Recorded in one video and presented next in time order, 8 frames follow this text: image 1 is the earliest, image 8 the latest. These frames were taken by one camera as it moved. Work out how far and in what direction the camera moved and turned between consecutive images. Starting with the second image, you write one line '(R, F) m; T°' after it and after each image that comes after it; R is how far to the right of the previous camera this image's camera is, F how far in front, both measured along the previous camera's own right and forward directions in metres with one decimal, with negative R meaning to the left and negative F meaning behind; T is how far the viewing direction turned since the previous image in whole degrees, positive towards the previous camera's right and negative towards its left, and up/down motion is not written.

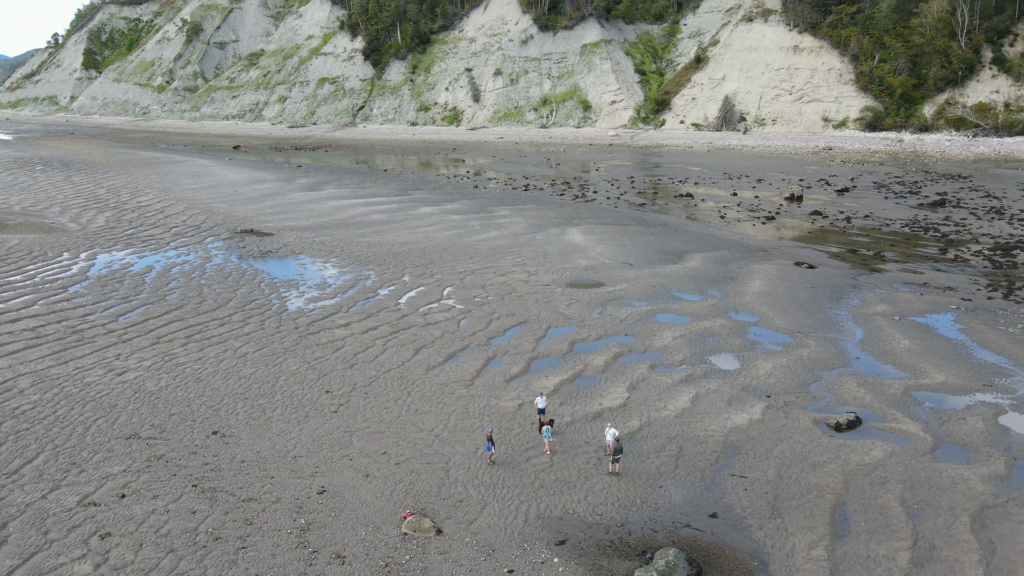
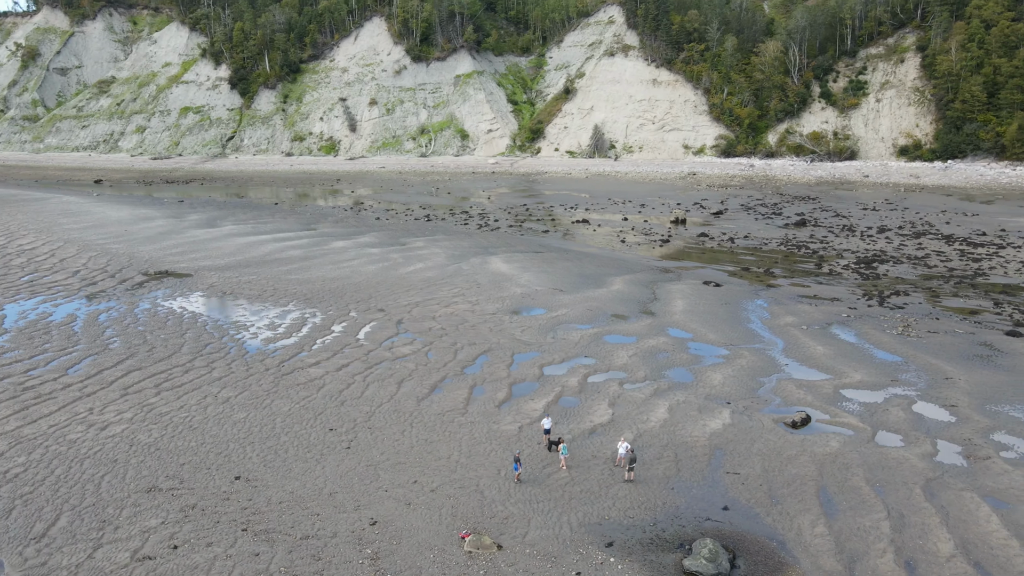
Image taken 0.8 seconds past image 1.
(-2.9, -1.0) m; +11°
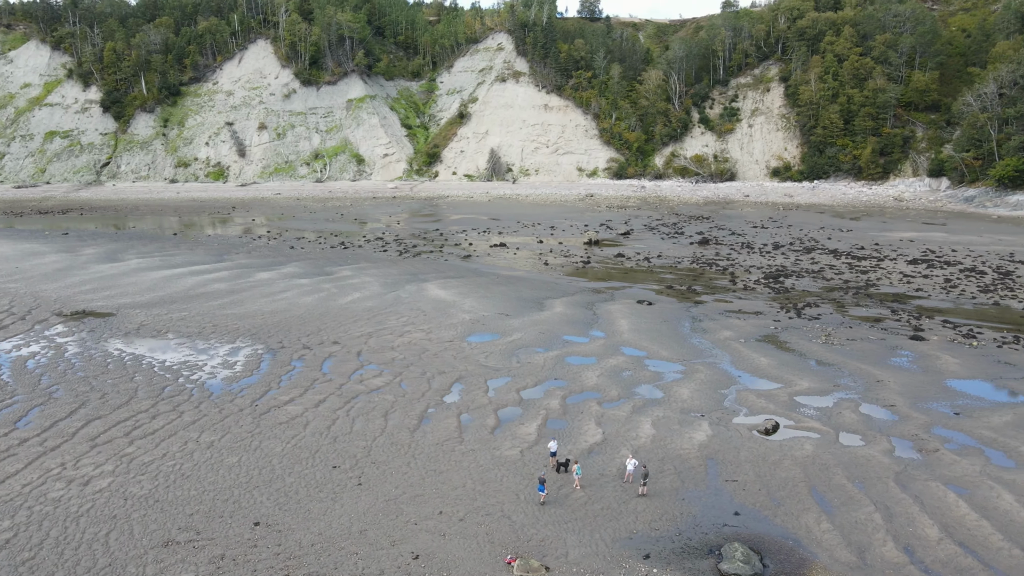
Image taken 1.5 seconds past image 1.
(-2.6, -0.4) m; +9°
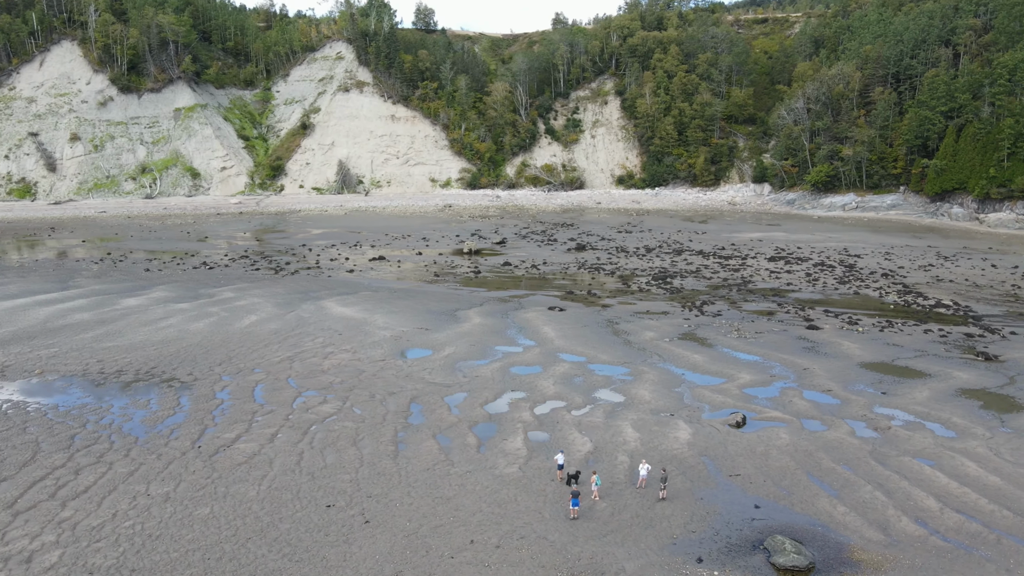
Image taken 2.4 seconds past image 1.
(-3.5, +1.1) m; +13°
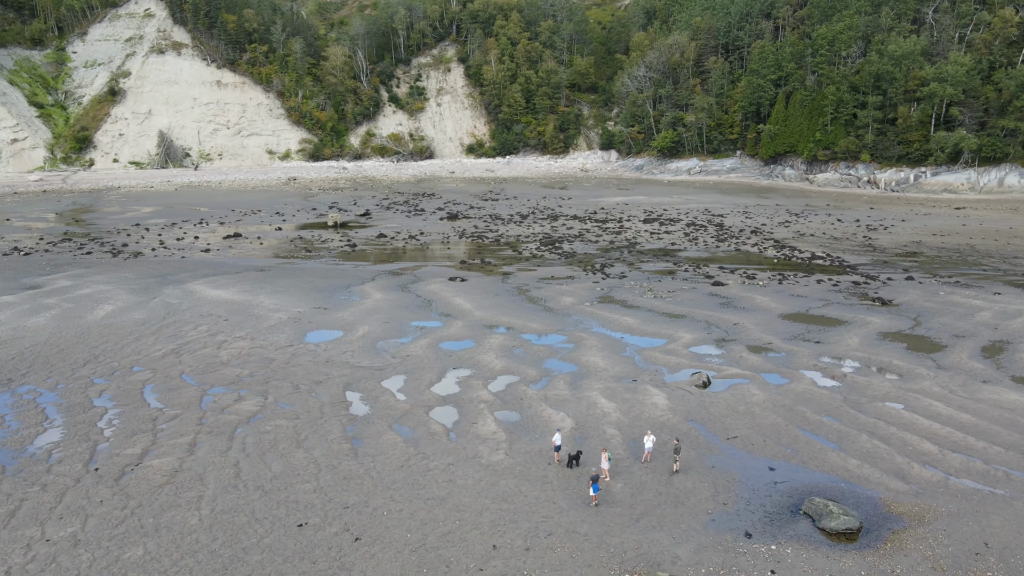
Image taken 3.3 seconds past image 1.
(-2.8, +2.4) m; +13°
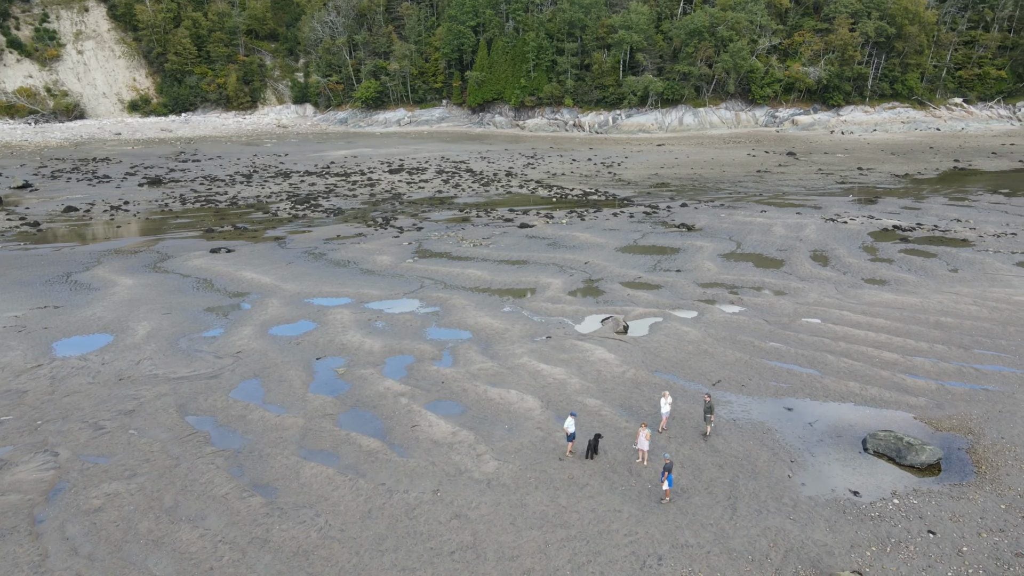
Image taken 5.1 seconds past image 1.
(-3.9, +4.8) m; +25°
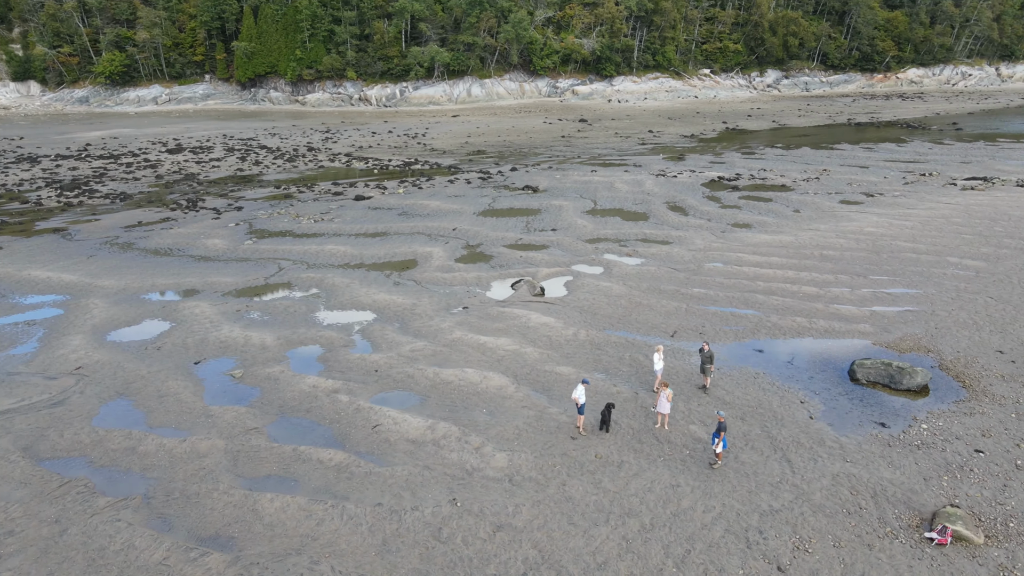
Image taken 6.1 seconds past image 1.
(-2.4, +2.2) m; +17°
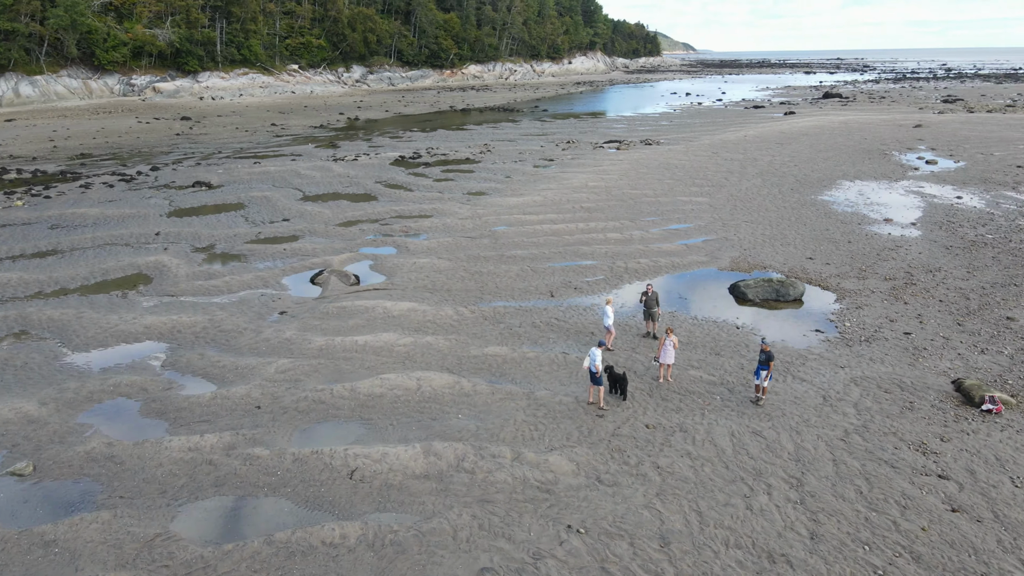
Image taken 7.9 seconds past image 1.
(-3.4, +3.0) m; +31°
